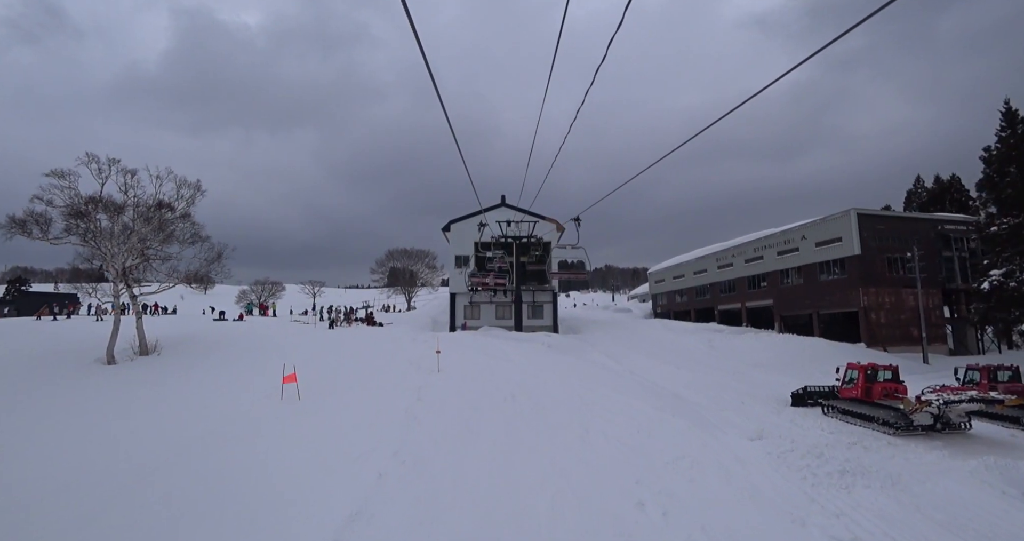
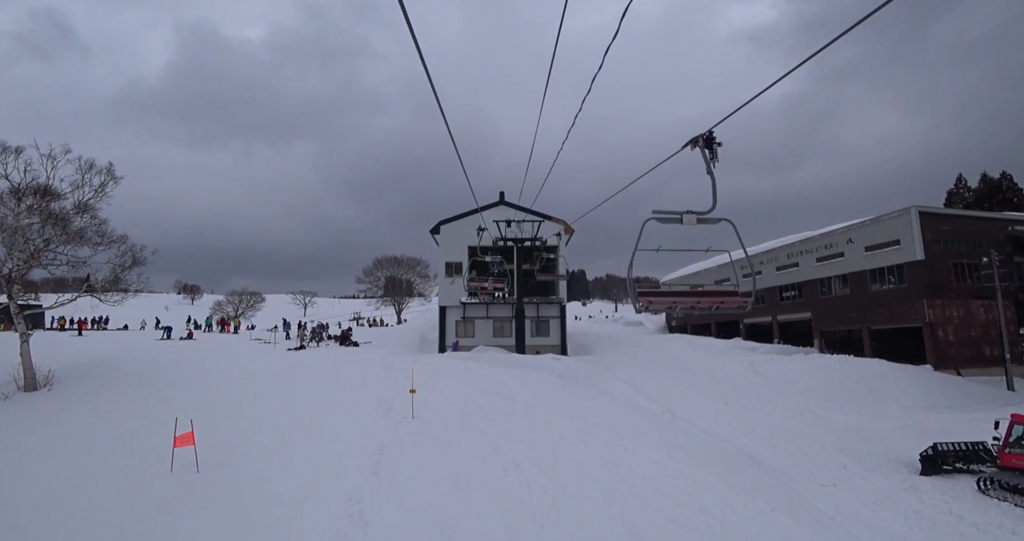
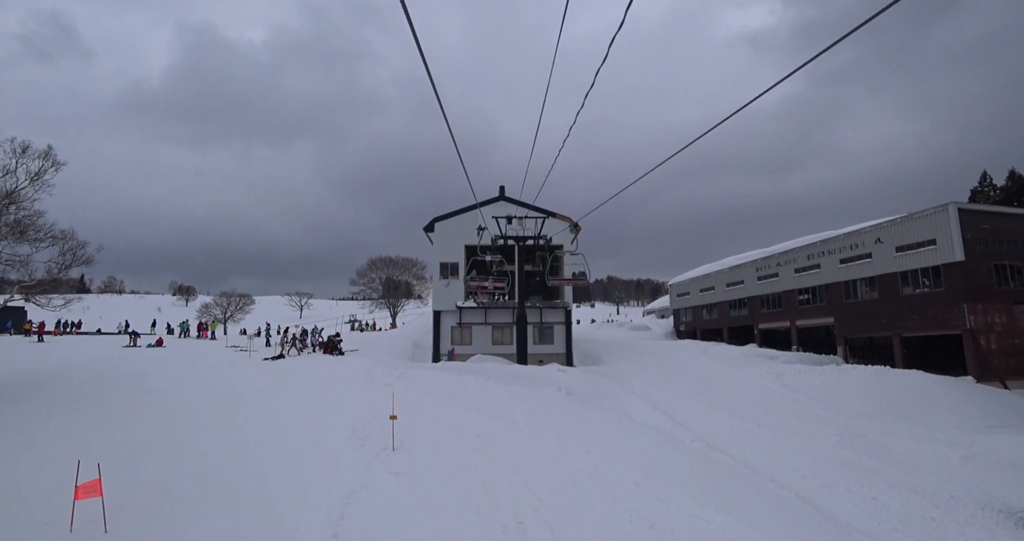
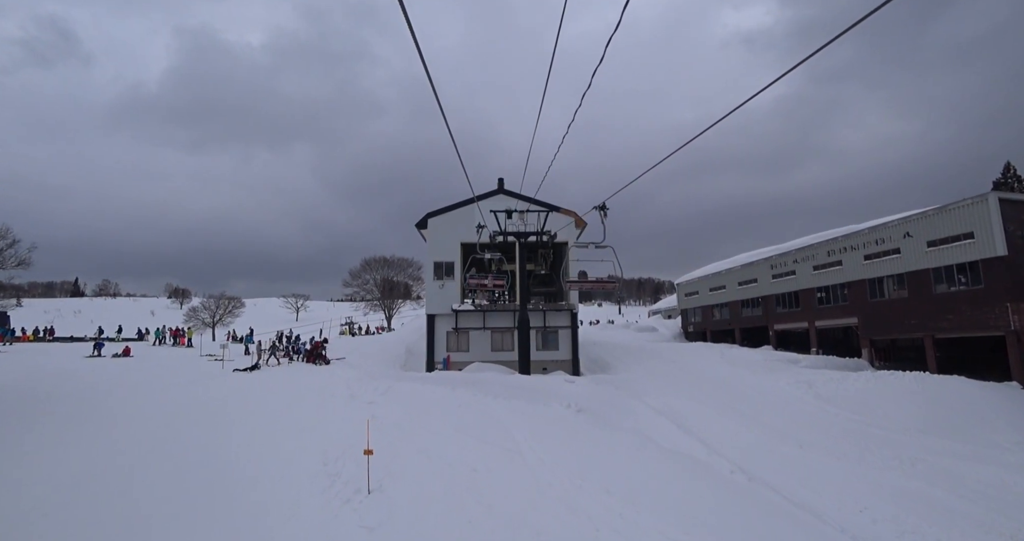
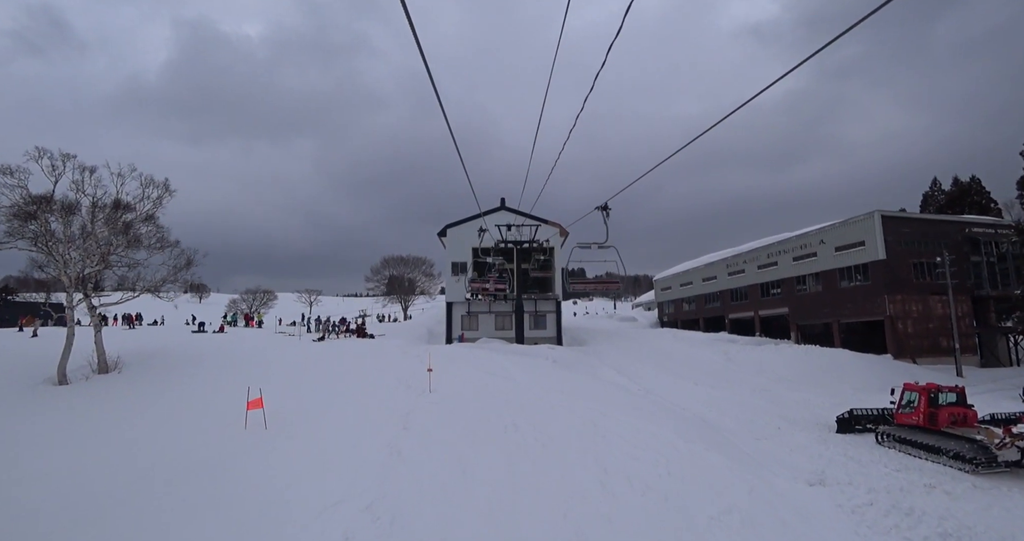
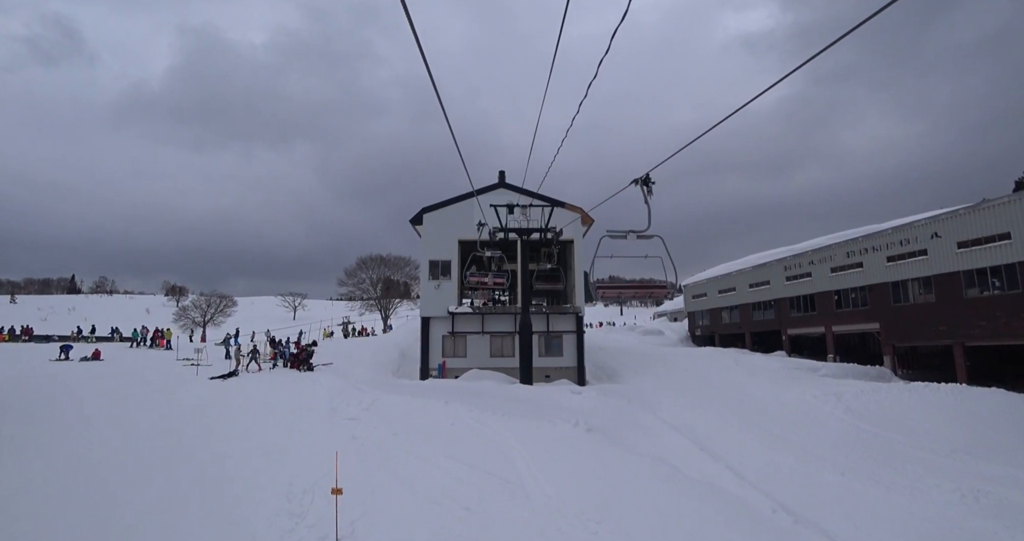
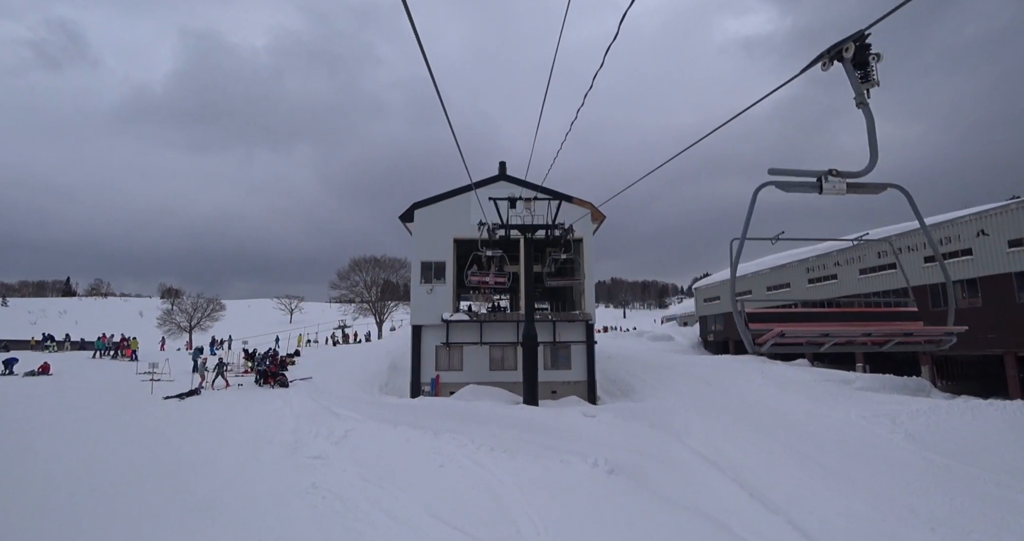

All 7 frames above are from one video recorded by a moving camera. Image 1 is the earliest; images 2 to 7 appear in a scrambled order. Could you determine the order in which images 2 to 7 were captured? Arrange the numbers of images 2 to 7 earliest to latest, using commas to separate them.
5, 2, 3, 4, 6, 7
